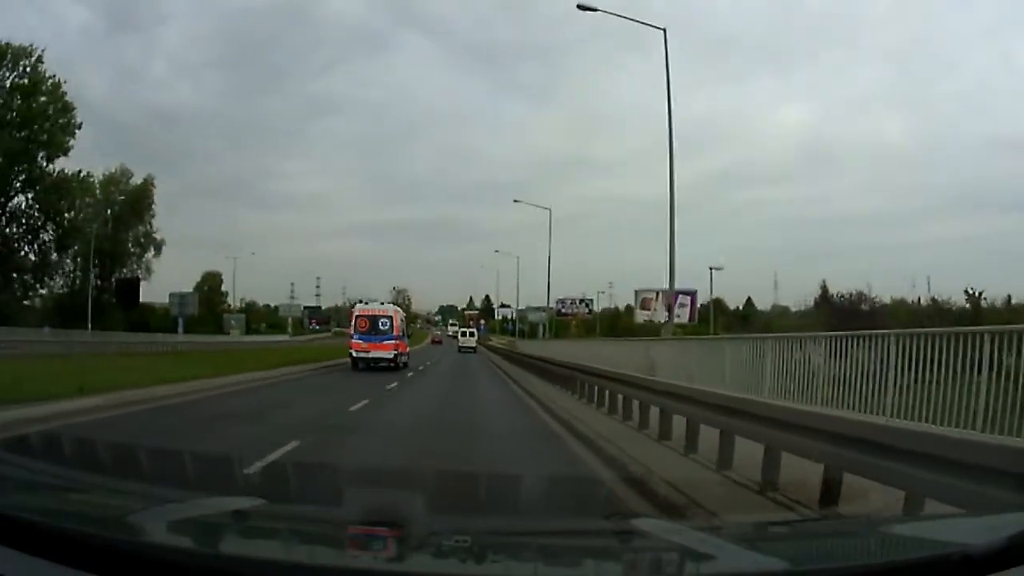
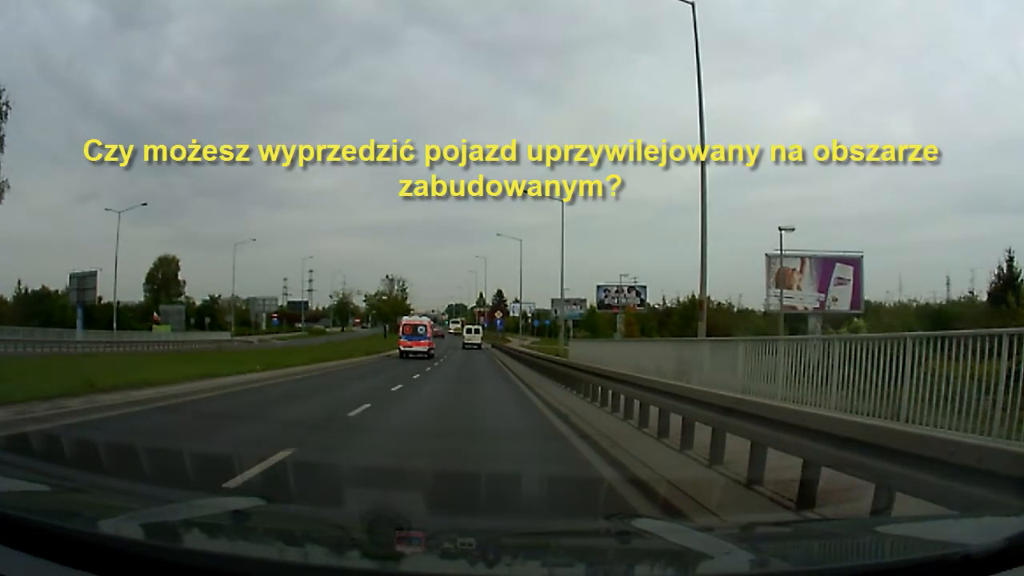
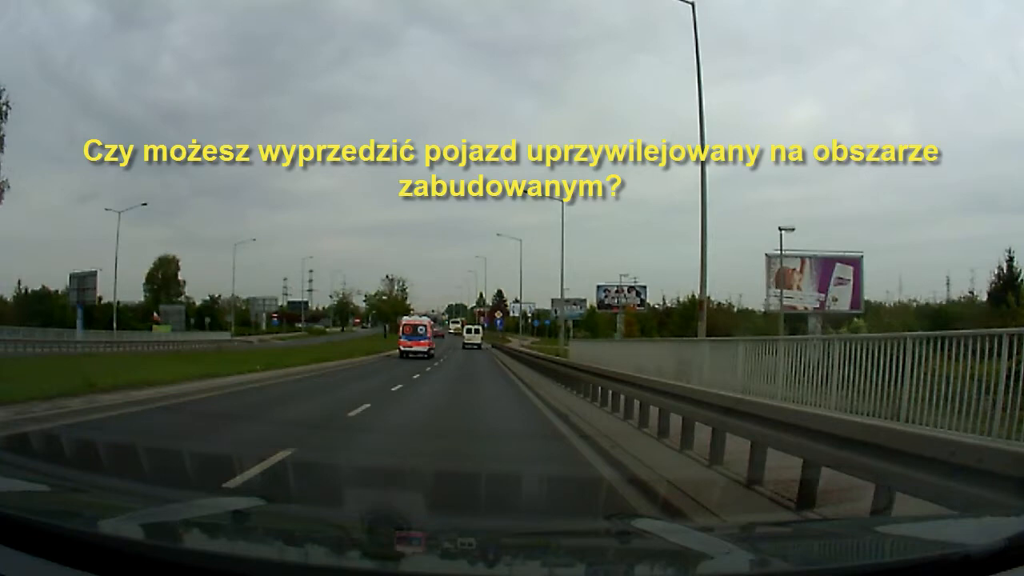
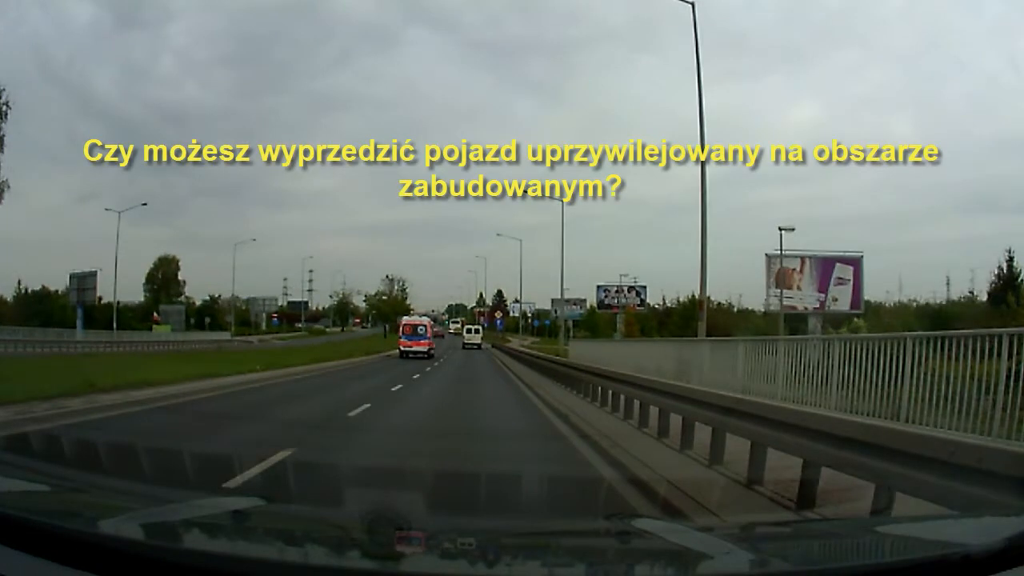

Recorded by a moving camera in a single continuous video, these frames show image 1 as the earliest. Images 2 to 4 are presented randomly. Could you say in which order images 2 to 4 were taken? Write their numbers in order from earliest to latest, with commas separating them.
4, 2, 3
